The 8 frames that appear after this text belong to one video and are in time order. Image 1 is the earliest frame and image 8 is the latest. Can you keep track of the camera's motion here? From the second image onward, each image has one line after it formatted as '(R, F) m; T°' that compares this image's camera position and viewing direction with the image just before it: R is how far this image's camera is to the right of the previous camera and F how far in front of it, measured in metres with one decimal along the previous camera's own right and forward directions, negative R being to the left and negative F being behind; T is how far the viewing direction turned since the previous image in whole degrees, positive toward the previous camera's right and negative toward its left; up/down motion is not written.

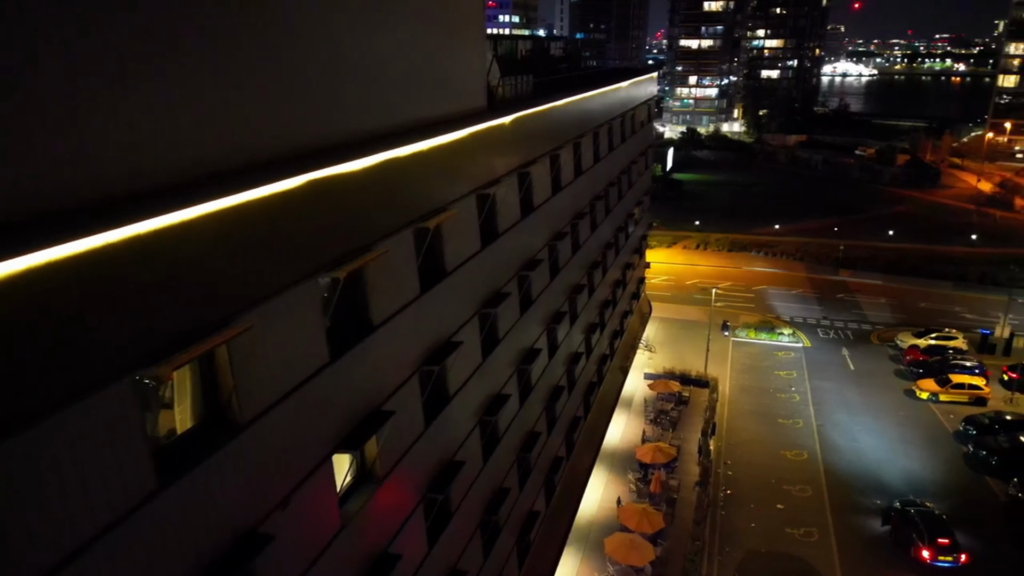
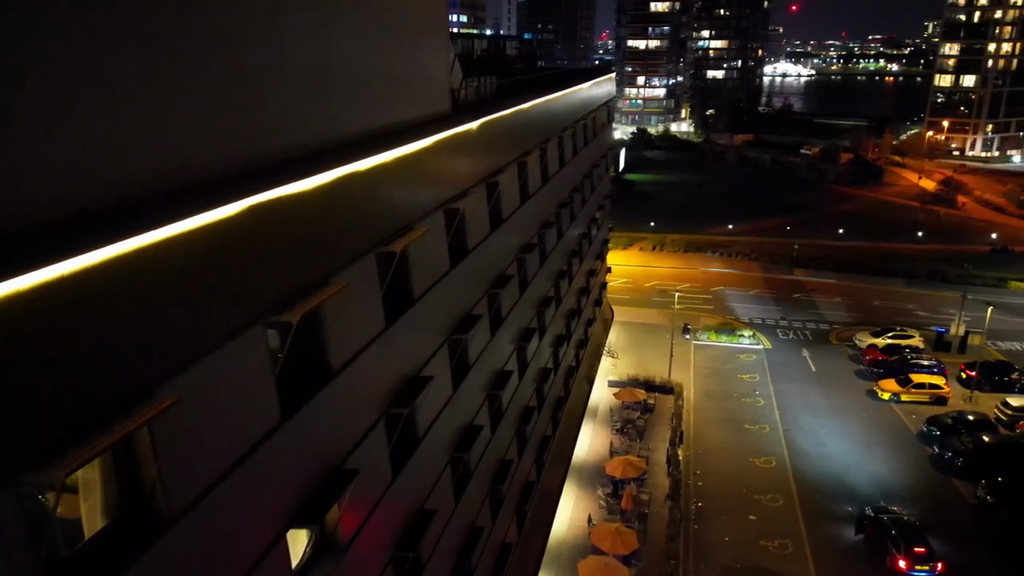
(-0.2, +0.9) m; +4°
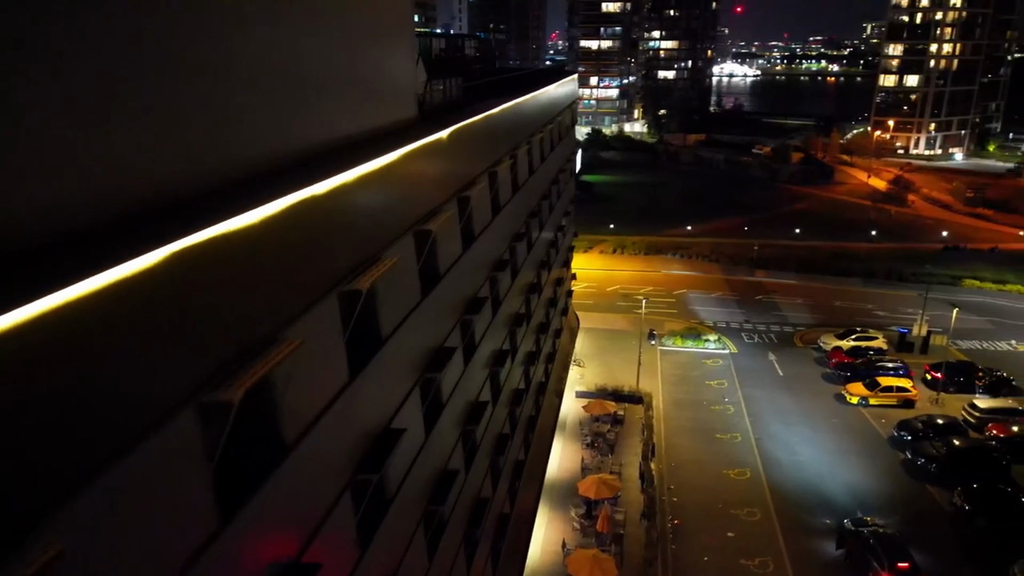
(-0.2, +1.0) m; +4°
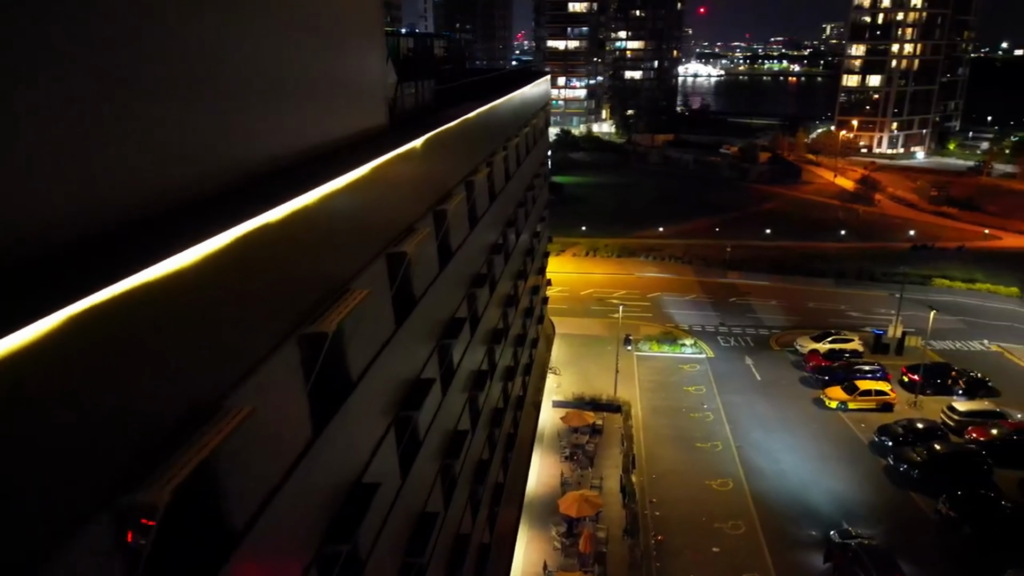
(-0.1, +0.7) m; +2°
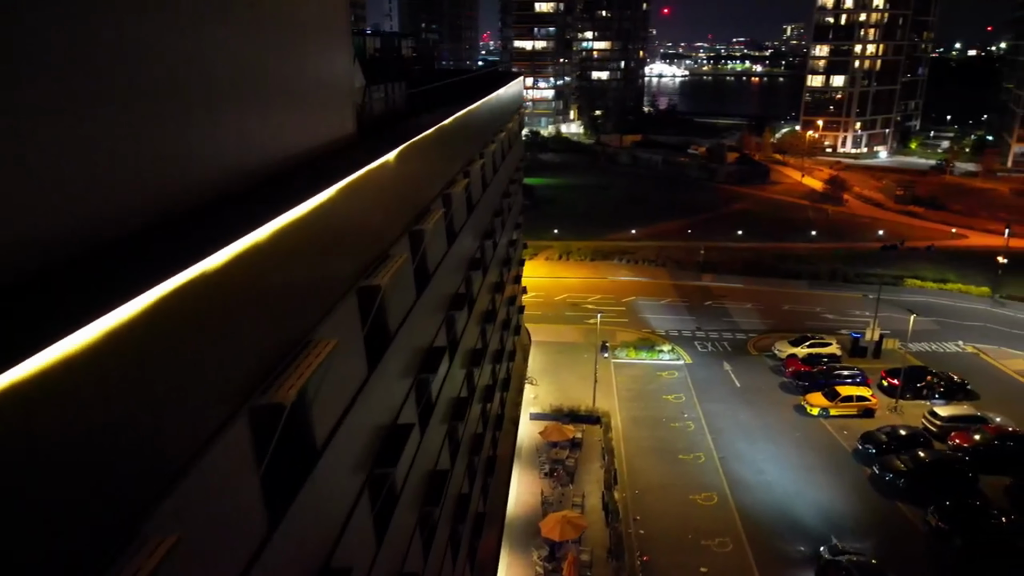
(-0.2, +0.8) m; +2°
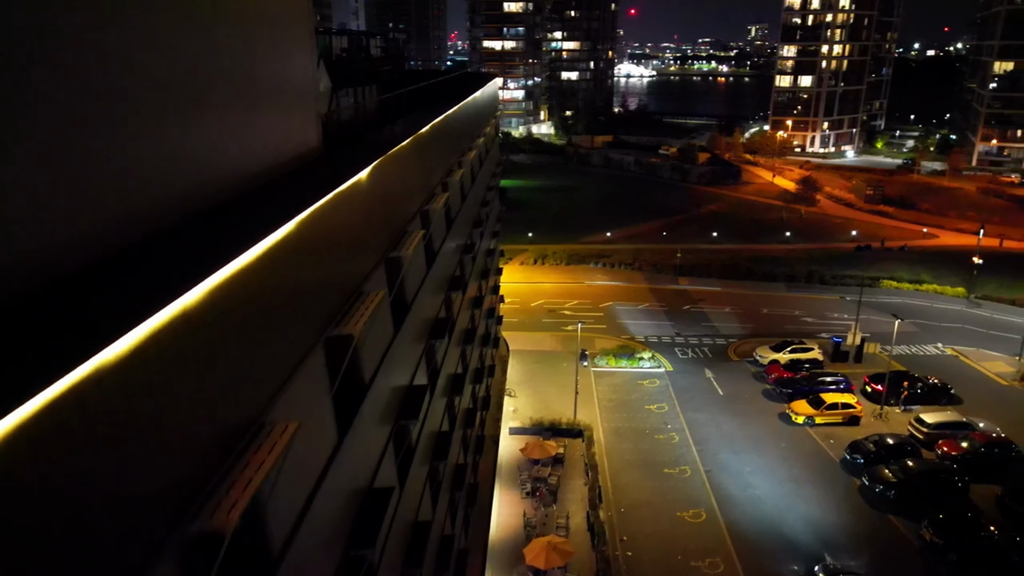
(-0.2, +0.9) m; +2°
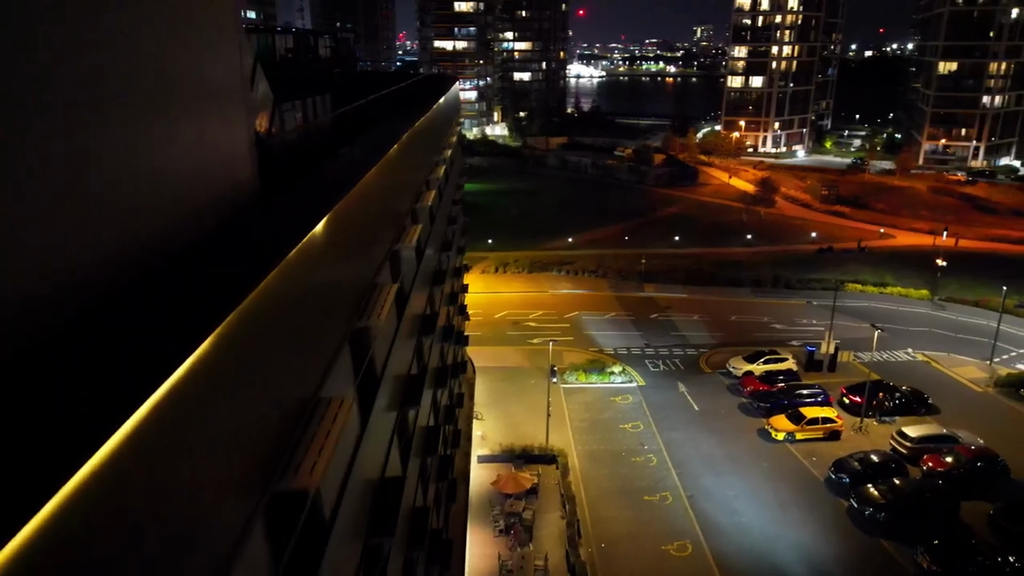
(-0.3, +1.4) m; +4°
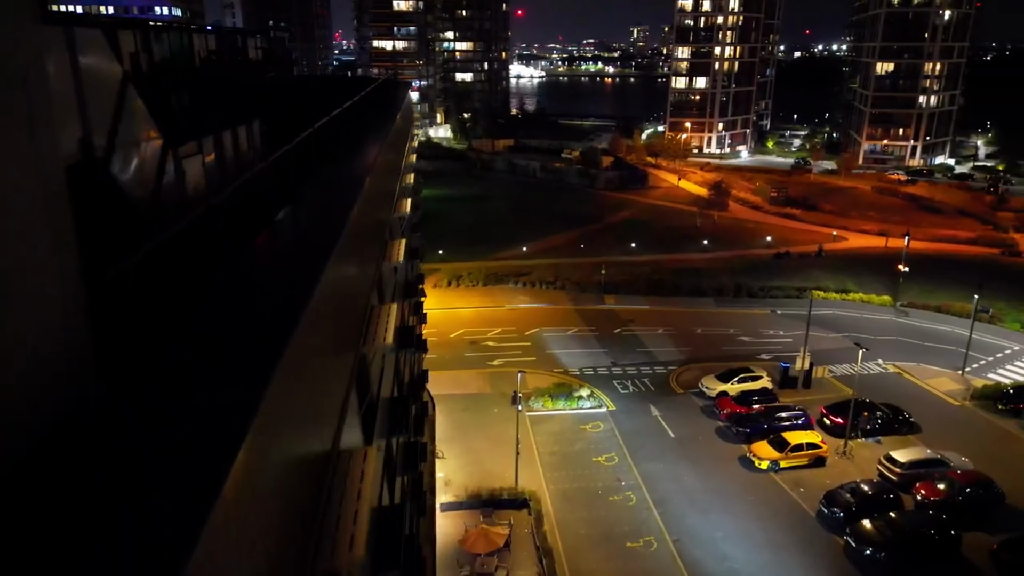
(-0.4, +2.0) m; +4°
